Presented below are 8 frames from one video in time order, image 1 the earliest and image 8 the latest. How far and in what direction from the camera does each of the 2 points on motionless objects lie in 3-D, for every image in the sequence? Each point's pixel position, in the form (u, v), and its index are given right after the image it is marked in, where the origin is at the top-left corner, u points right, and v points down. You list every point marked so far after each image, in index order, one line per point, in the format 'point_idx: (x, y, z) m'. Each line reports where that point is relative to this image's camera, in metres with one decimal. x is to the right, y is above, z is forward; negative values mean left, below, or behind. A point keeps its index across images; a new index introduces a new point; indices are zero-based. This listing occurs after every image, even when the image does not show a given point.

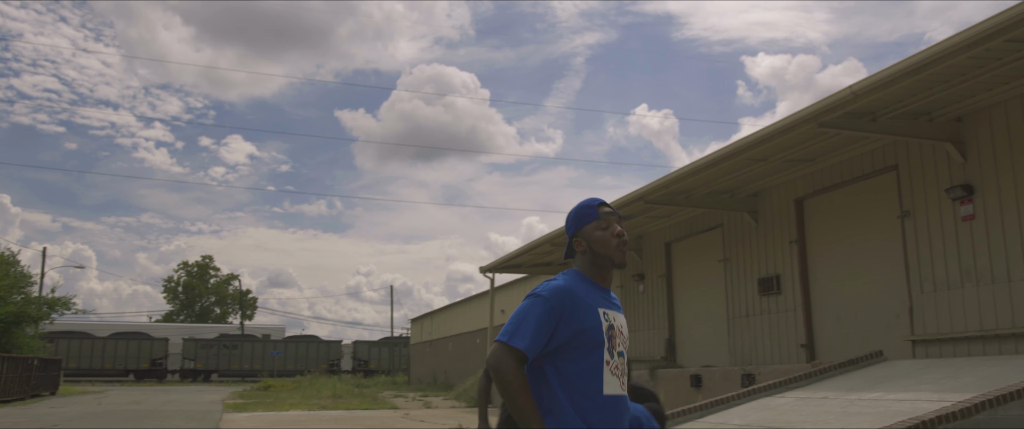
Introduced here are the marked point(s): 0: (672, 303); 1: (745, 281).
0: (+3.1, -2.0, +19.2) m
1: (+3.8, -1.4, +16.6) m
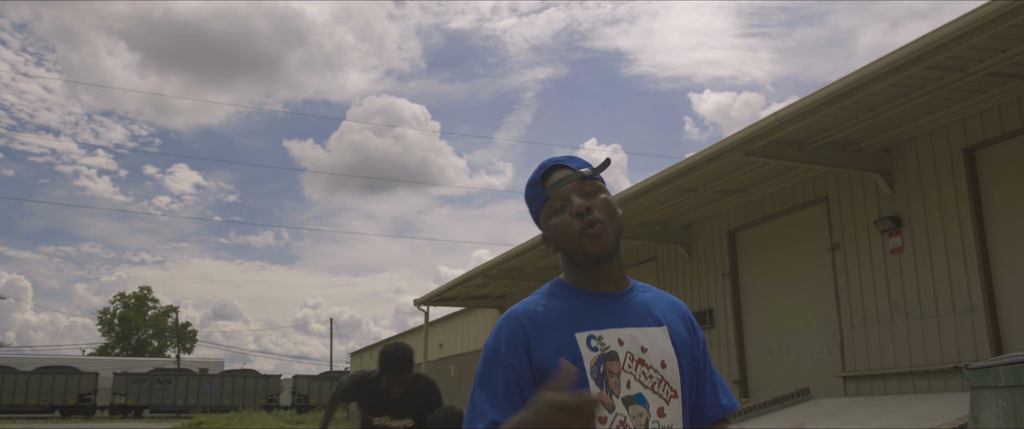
0: (+1.6, -2.7, +18.8) m
1: (+2.5, -2.0, +16.2) m
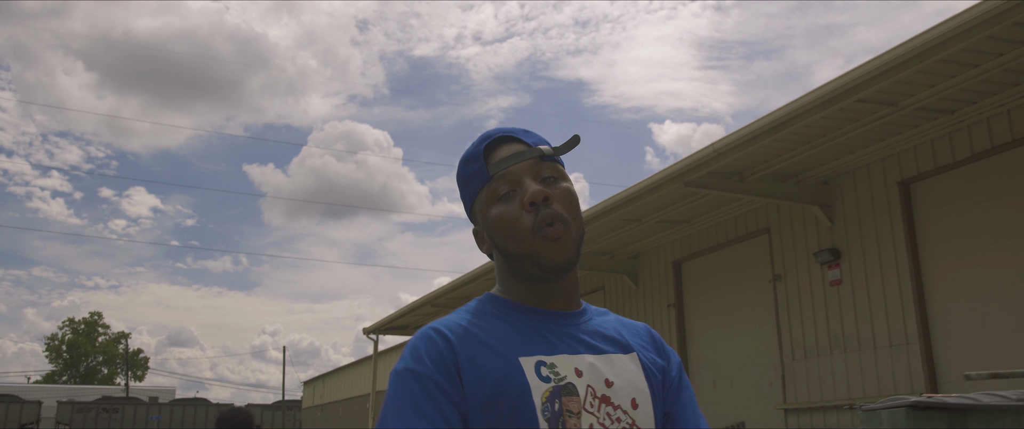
0: (+0.5, -3.3, +18.5) m
1: (+1.5, -2.5, +16.1) m
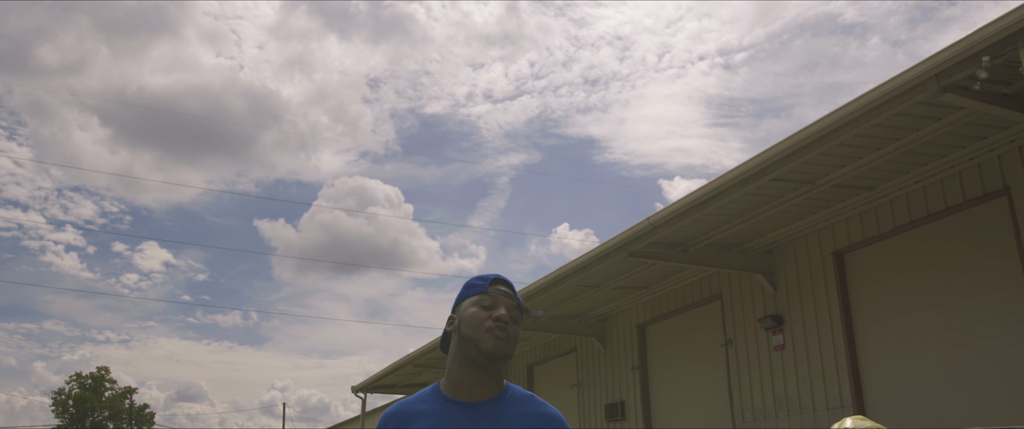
0: (+0.1, -4.6, +18.4) m
1: (+1.0, -3.6, +16.0) m
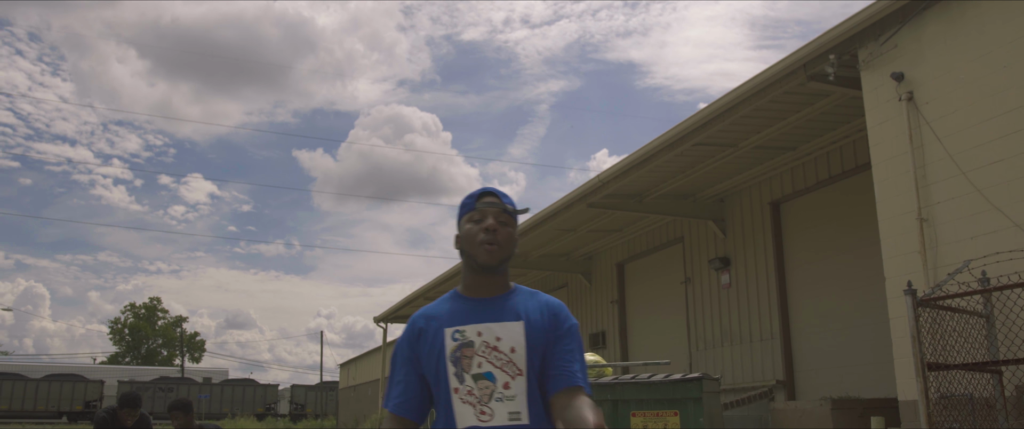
0: (+0.5, -2.9, +17.9) m
1: (+1.3, -2.1, +15.3) m
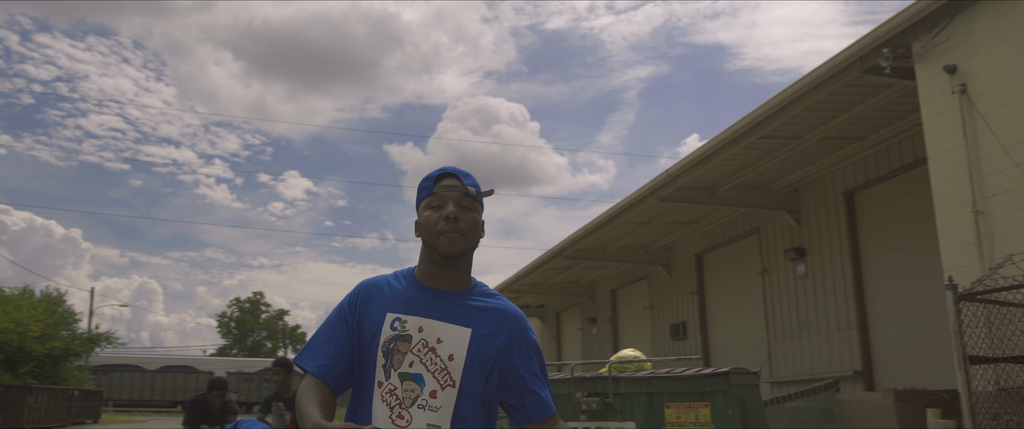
0: (+2.0, -2.7, +17.6) m
1: (+2.6, -1.9, +14.9) m
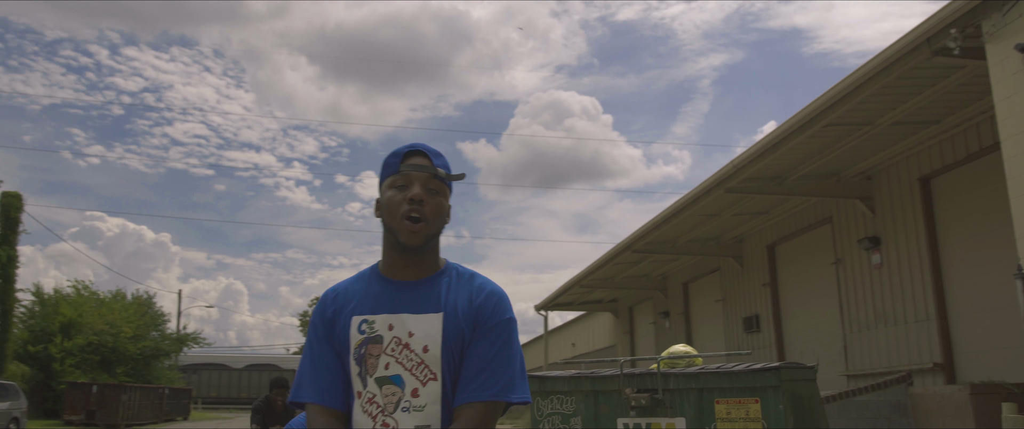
0: (+3.5, -2.5, +17.2) m
1: (+3.7, -1.7, +14.5) m
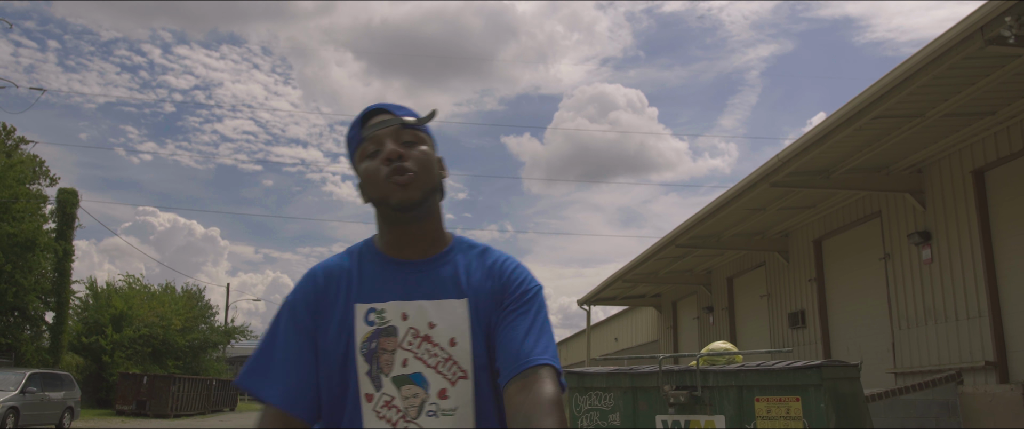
0: (+4.2, -2.3, +16.8) m
1: (+4.3, -1.5, +14.2) m
